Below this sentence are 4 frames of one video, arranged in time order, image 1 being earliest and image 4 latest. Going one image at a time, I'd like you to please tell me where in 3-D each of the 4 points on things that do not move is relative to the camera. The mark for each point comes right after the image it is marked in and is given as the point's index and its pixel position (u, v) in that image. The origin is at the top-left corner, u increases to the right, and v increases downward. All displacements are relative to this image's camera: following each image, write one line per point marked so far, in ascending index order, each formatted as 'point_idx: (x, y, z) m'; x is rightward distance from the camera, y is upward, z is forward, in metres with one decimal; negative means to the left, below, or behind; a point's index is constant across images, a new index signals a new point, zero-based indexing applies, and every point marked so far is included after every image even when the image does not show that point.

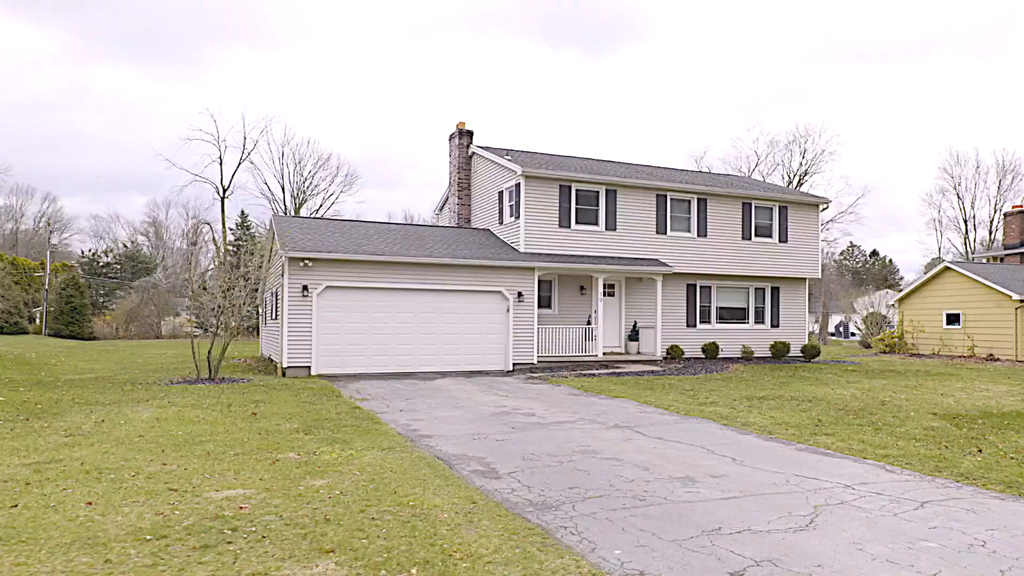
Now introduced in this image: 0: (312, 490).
0: (-1.5, -1.5, +5.2) m
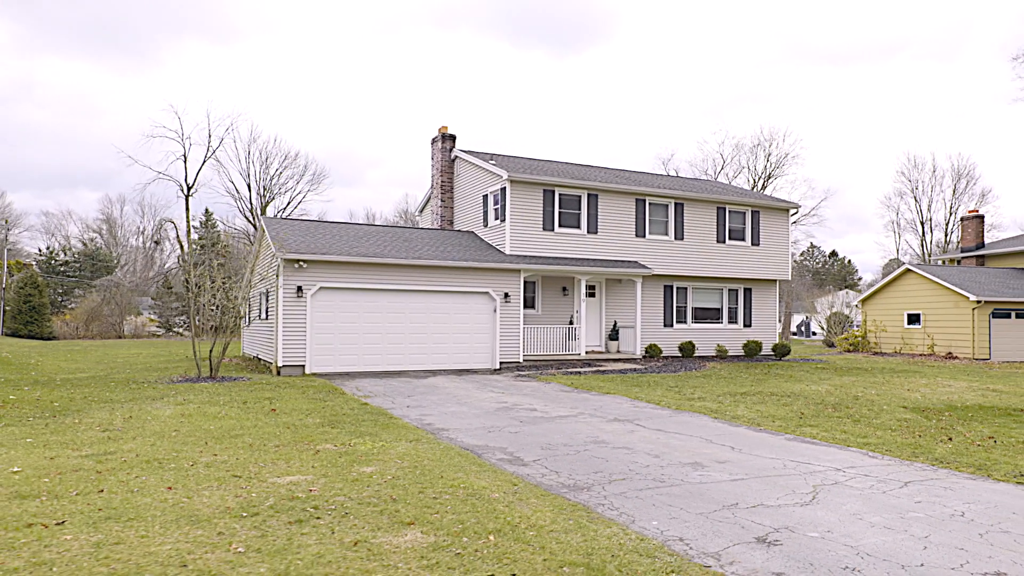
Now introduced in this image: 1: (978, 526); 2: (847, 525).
0: (-1.2, -1.6, +5.7) m
1: (+3.3, -1.7, +4.8) m
2: (+2.3, -1.7, +4.8) m
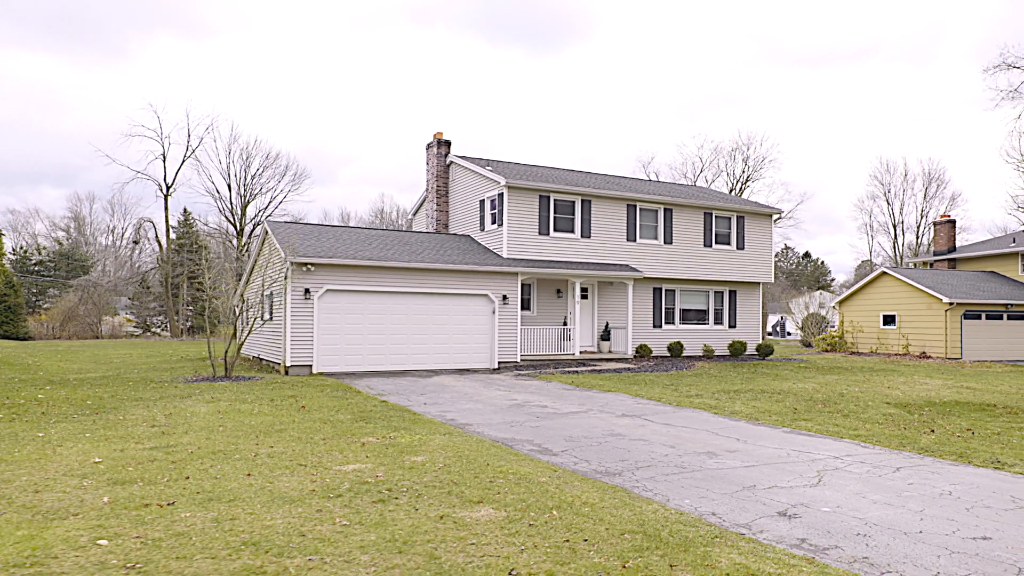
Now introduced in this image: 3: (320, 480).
0: (-0.9, -1.6, +6.3) m
1: (+3.7, -1.8, +5.6) m
2: (+2.7, -1.7, +5.5) m
3: (-1.6, -1.6, +5.6) m
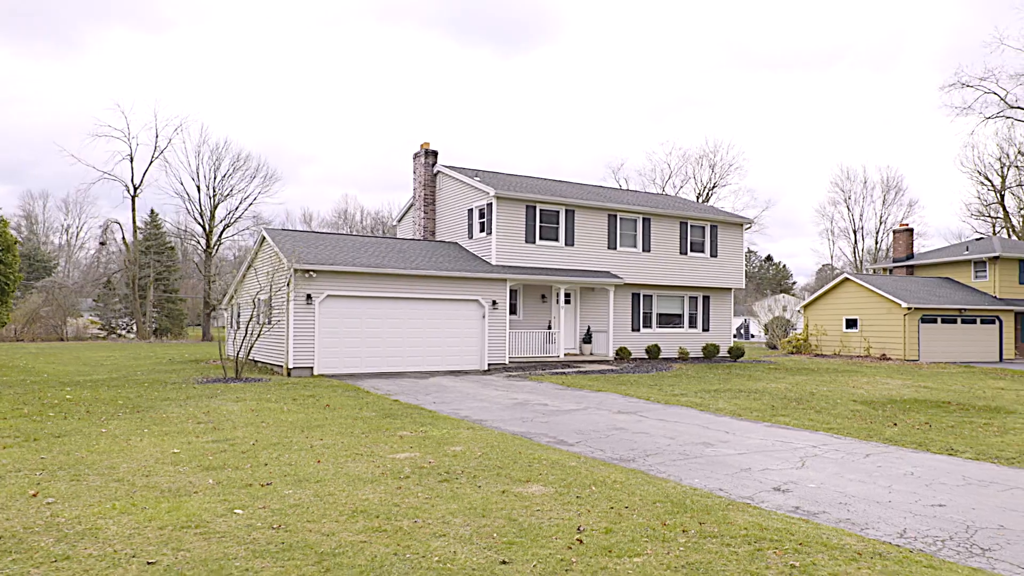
0: (-0.6, -1.7, +7.2) m
1: (+4.0, -1.9, +6.7) m
2: (+3.1, -1.8, +6.6) m
3: (-1.2, -1.7, +6.4) m
